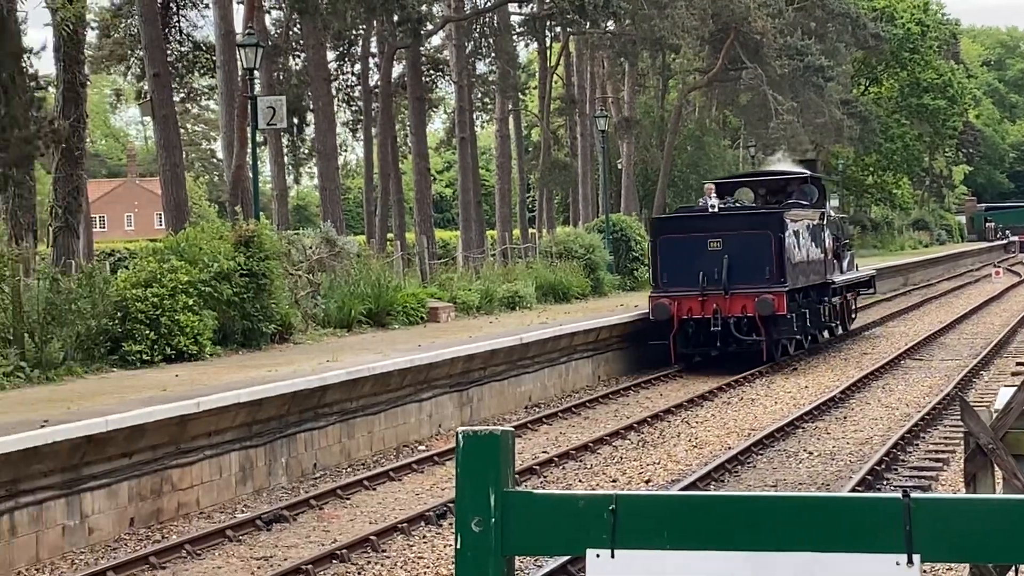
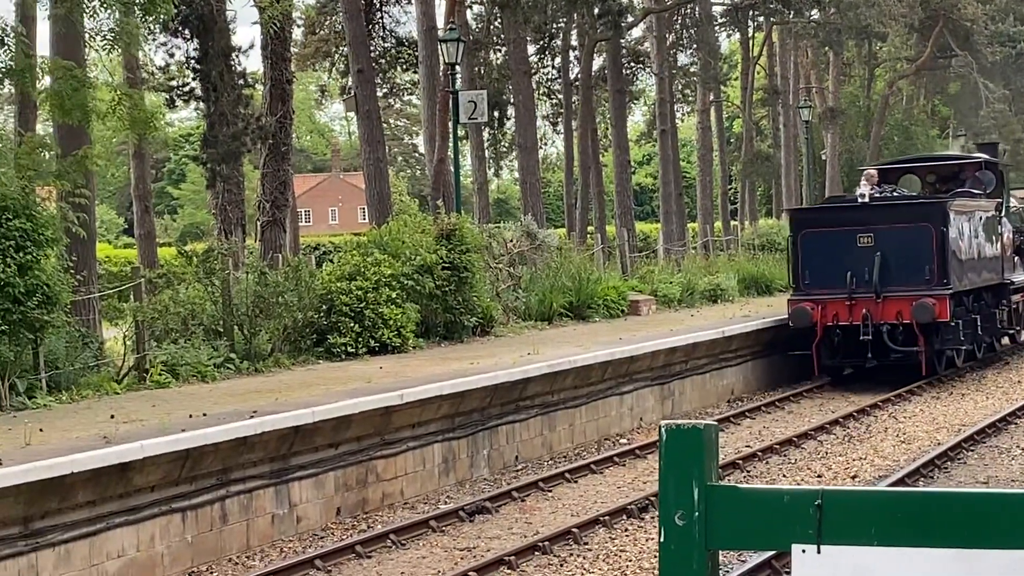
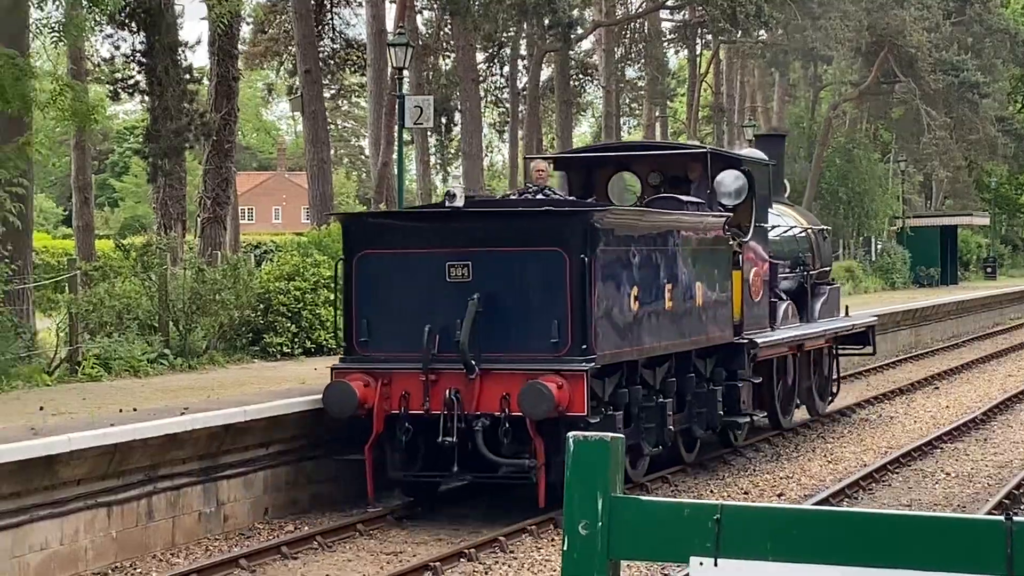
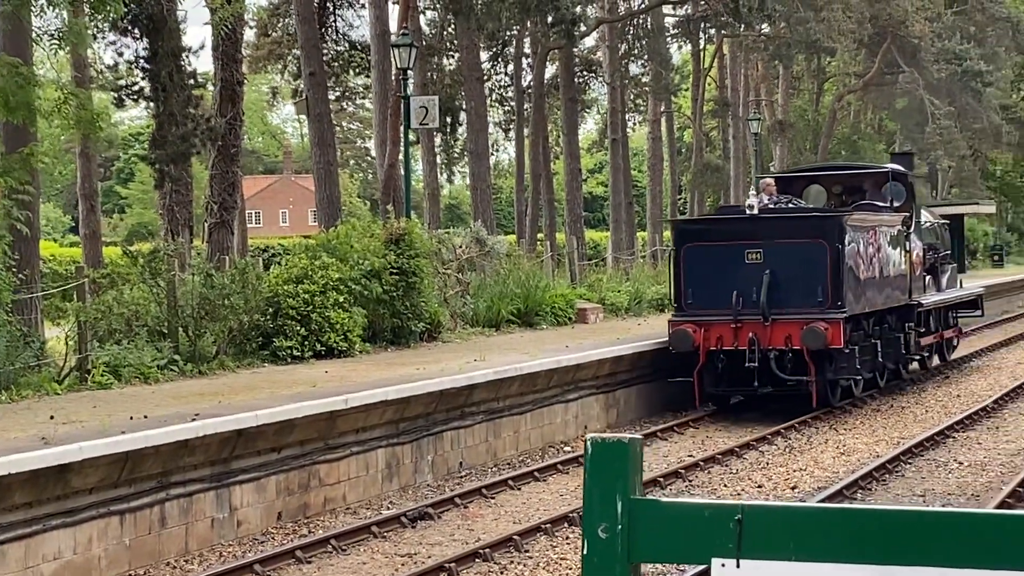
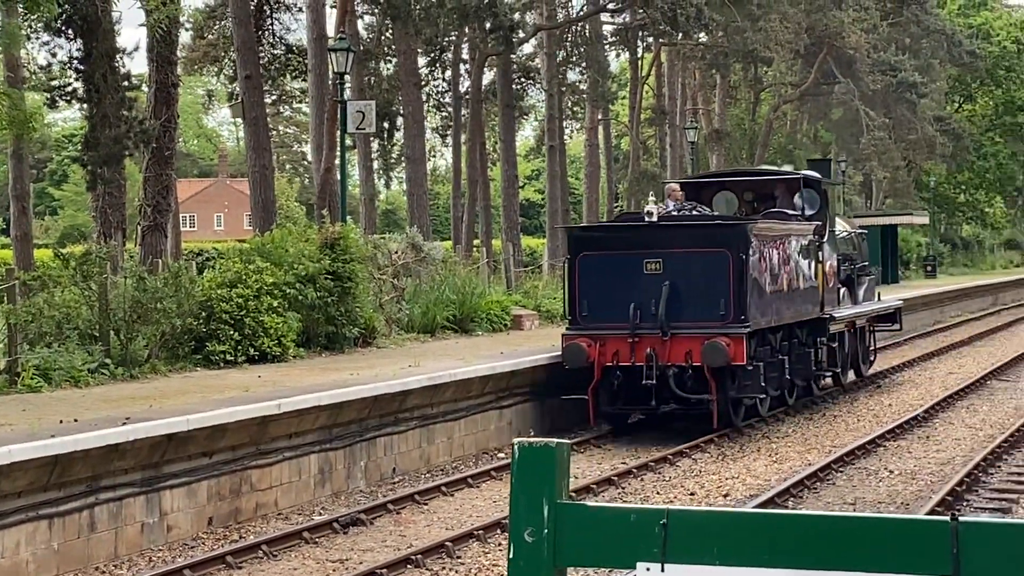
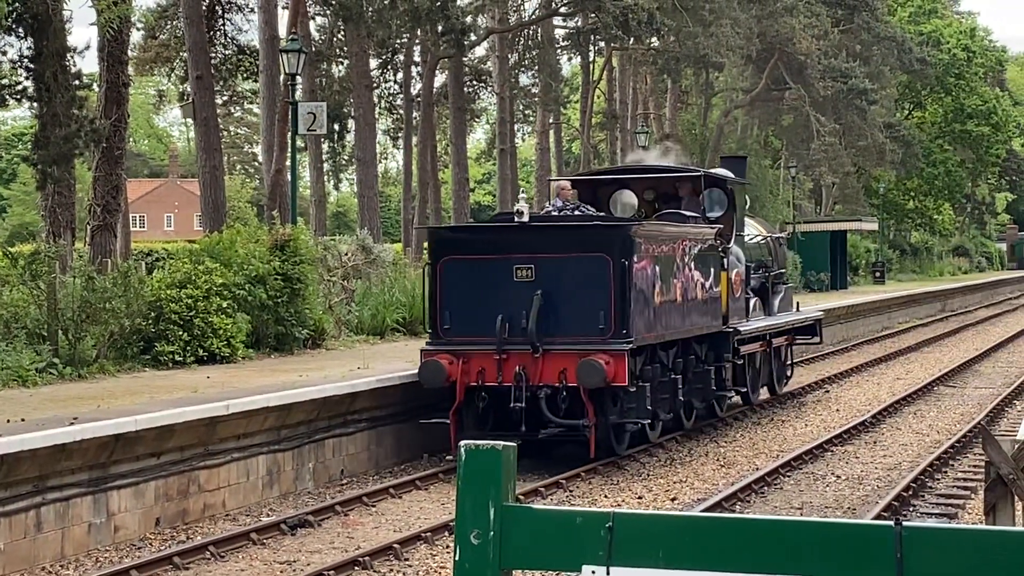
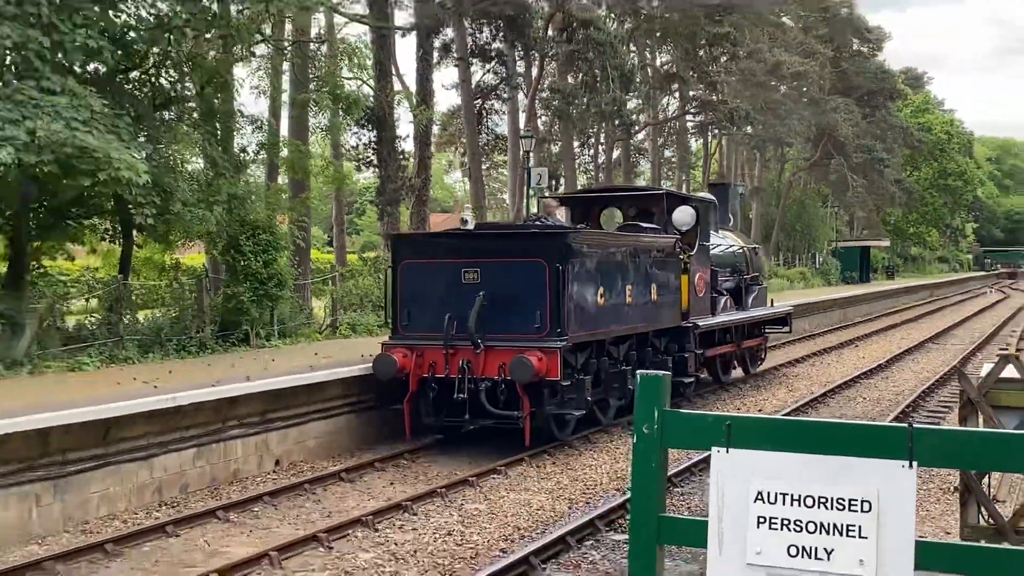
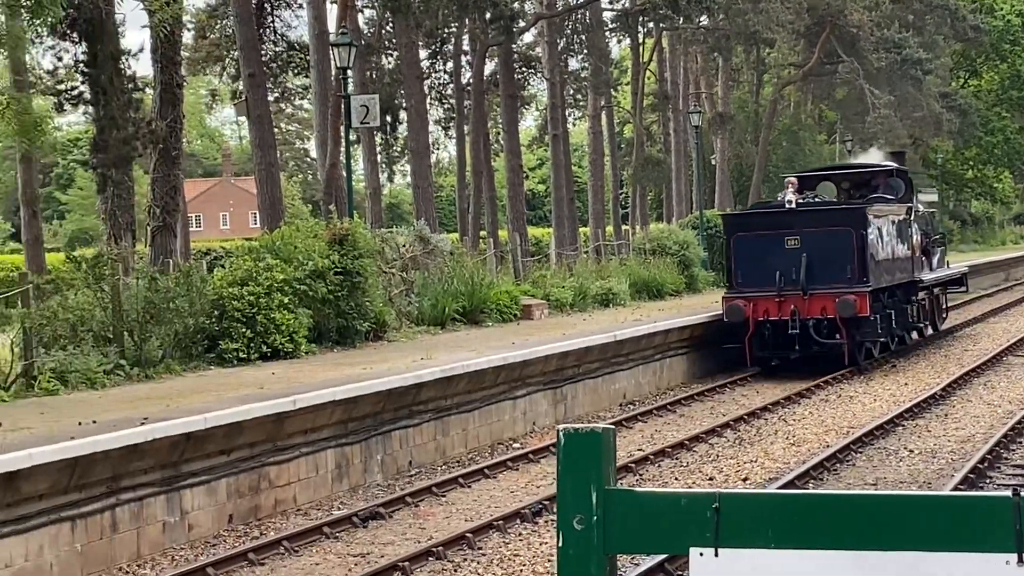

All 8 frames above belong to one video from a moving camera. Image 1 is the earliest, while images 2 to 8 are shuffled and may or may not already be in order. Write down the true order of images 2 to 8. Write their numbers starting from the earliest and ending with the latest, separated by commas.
8, 2, 4, 5, 6, 3, 7
